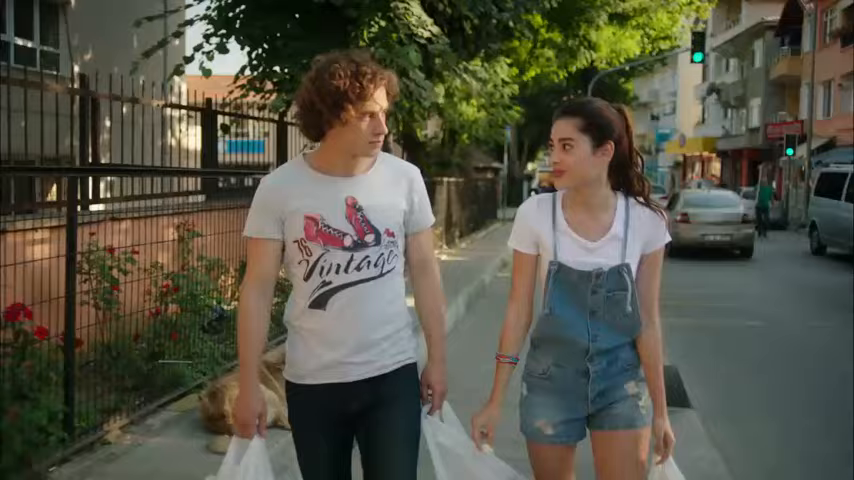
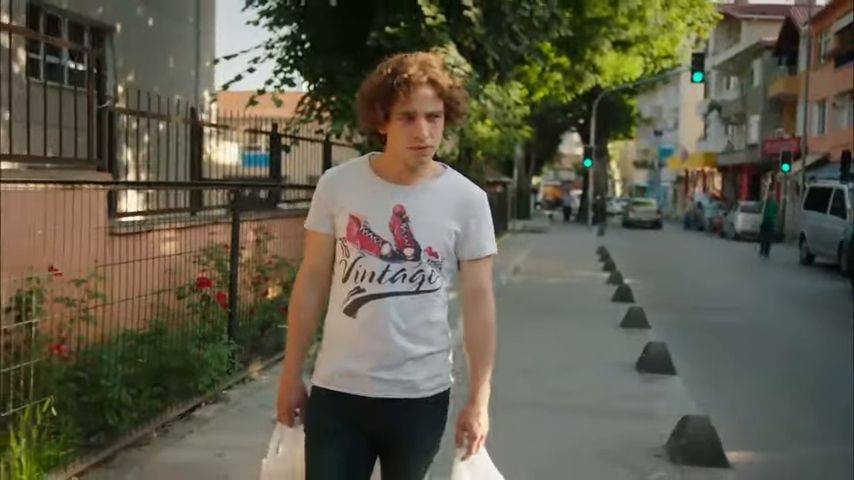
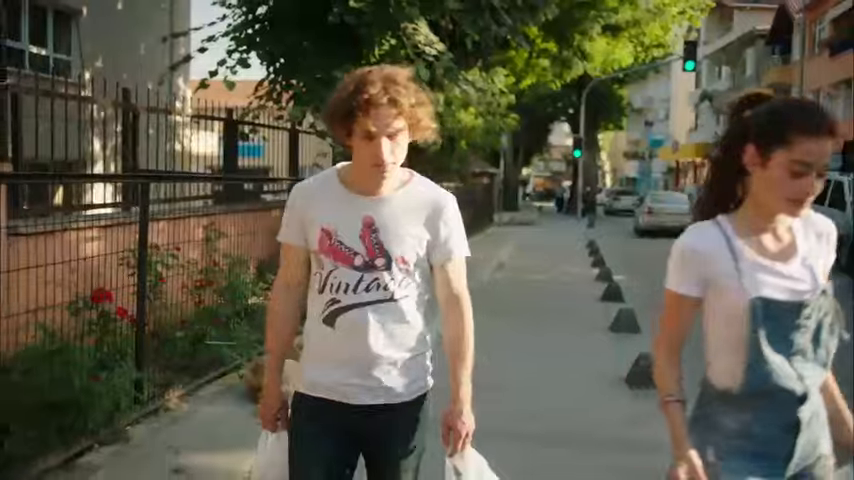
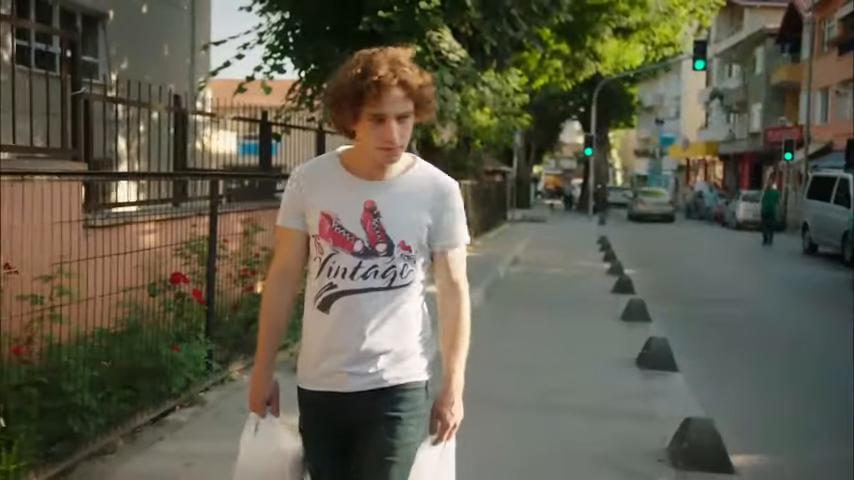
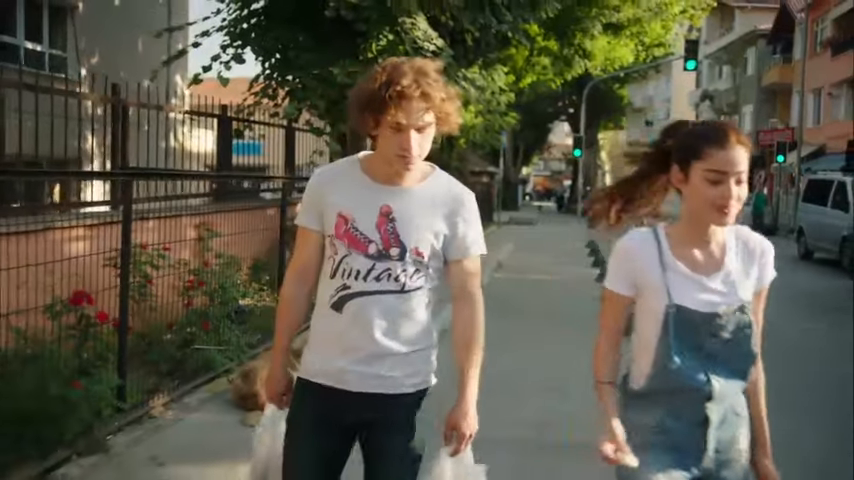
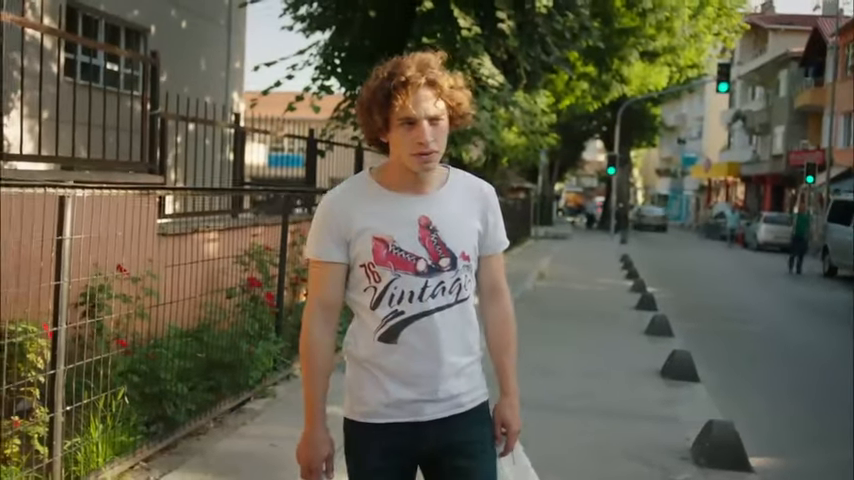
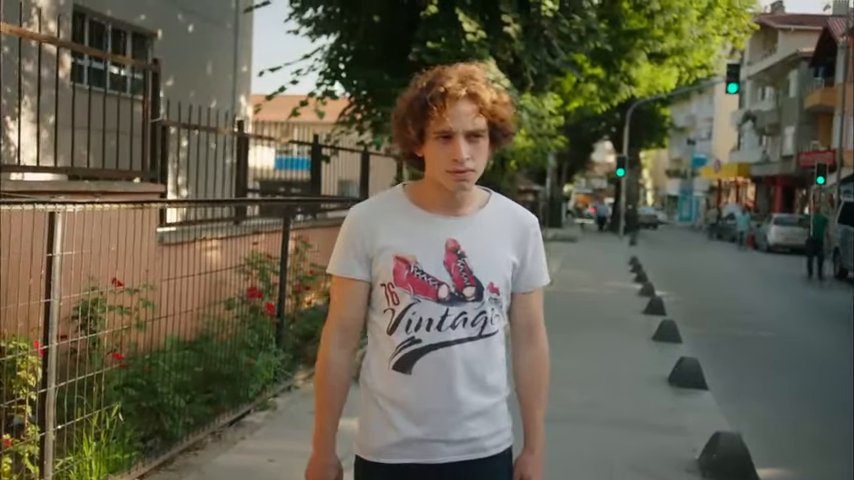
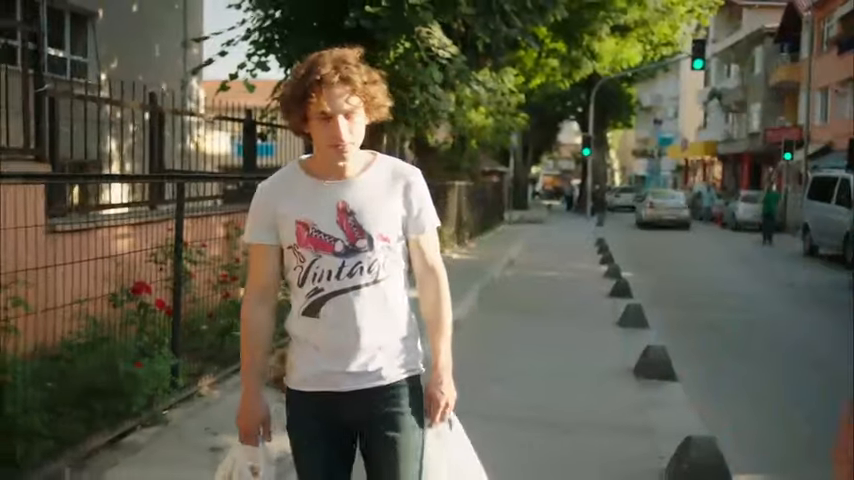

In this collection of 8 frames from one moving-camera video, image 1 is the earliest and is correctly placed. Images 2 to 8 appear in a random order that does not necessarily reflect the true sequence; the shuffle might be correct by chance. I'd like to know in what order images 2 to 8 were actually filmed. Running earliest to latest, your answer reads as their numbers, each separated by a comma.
5, 3, 8, 4, 2, 6, 7
